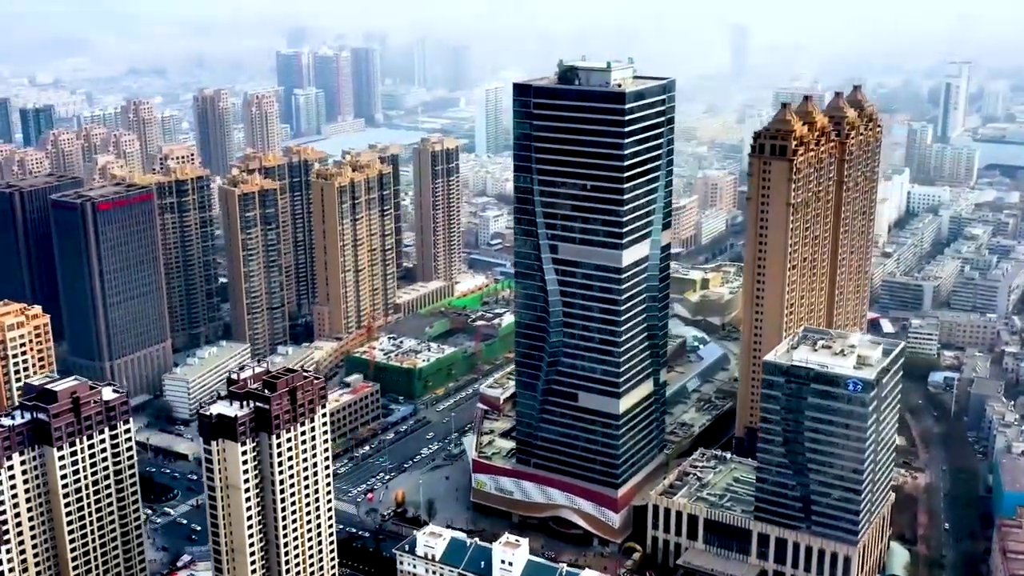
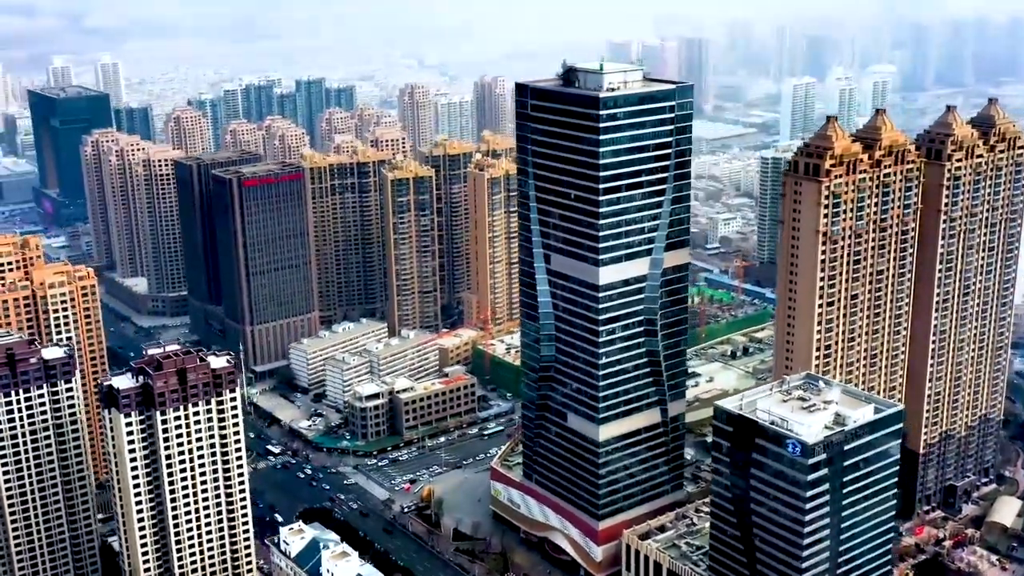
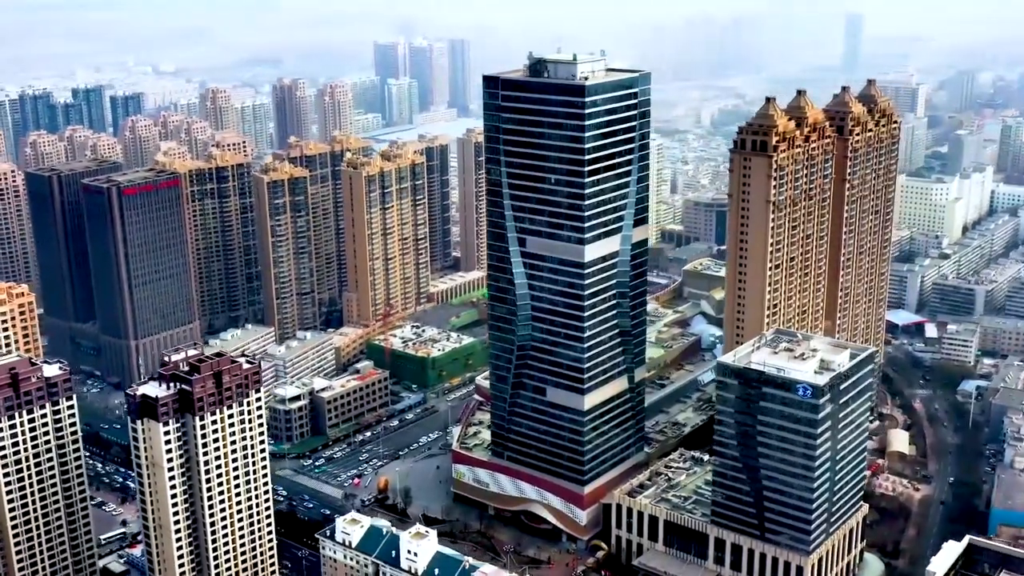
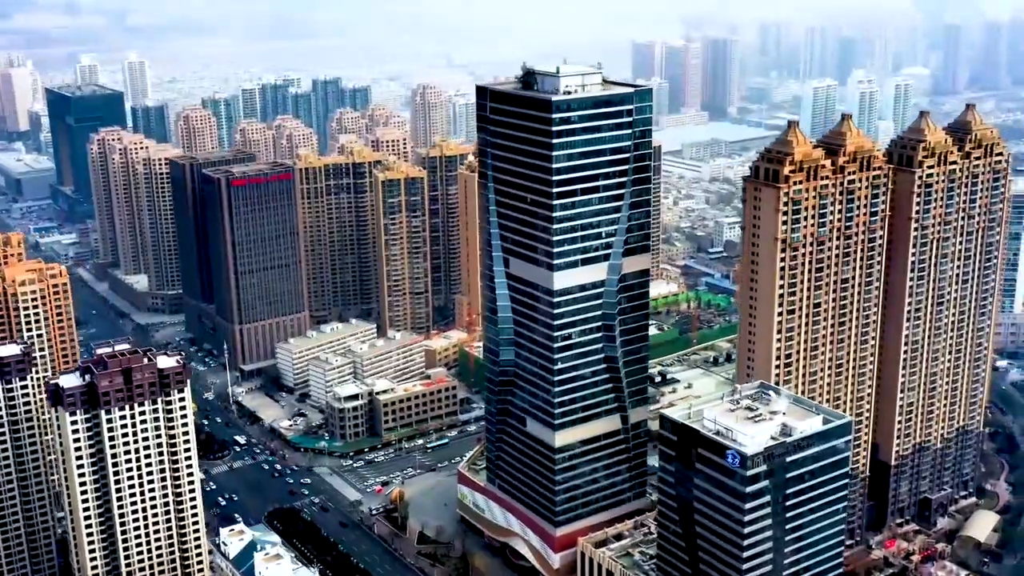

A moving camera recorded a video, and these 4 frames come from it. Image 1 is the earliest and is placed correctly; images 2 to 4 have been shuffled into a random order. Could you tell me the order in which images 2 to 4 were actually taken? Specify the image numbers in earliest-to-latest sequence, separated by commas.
3, 2, 4
